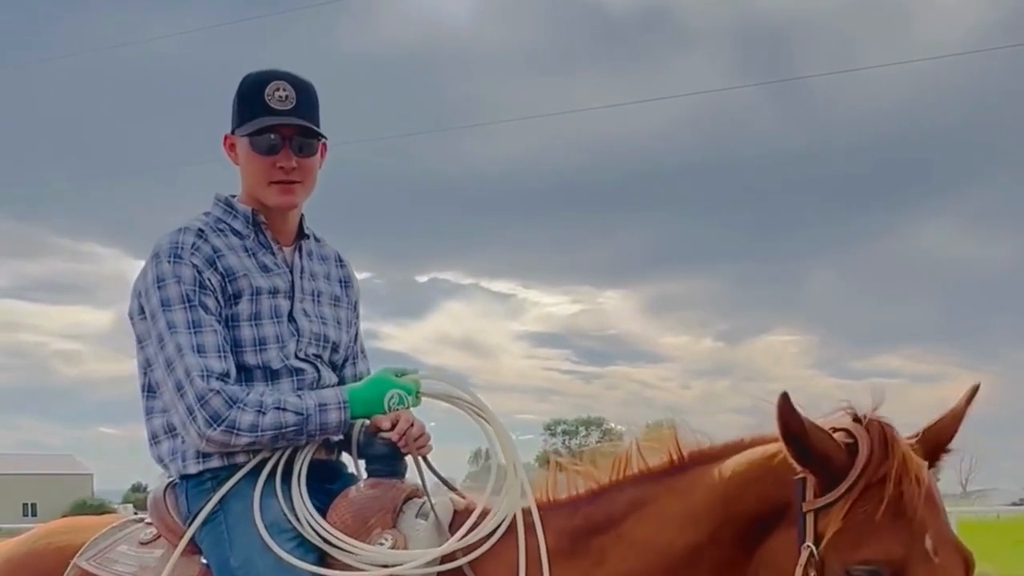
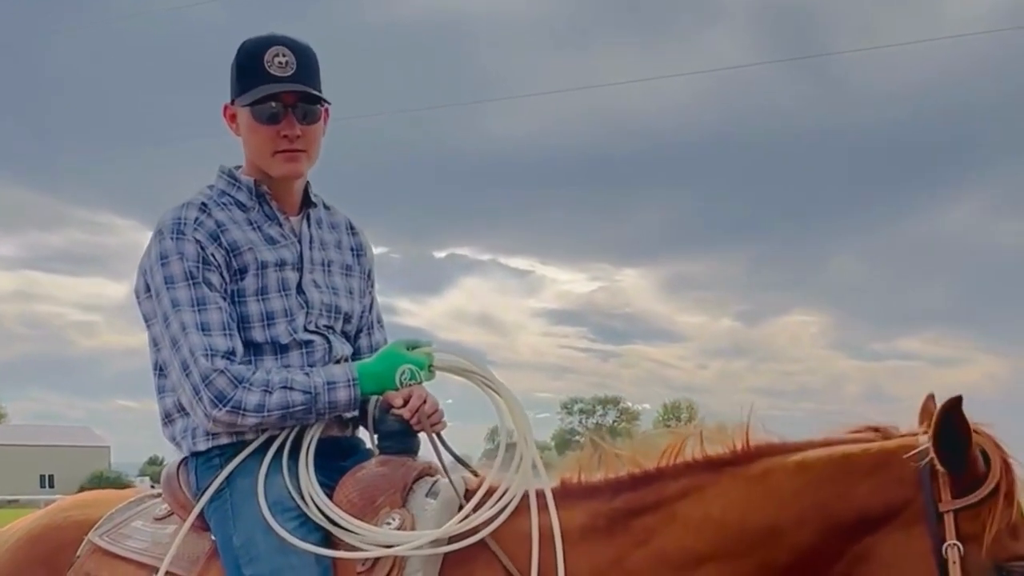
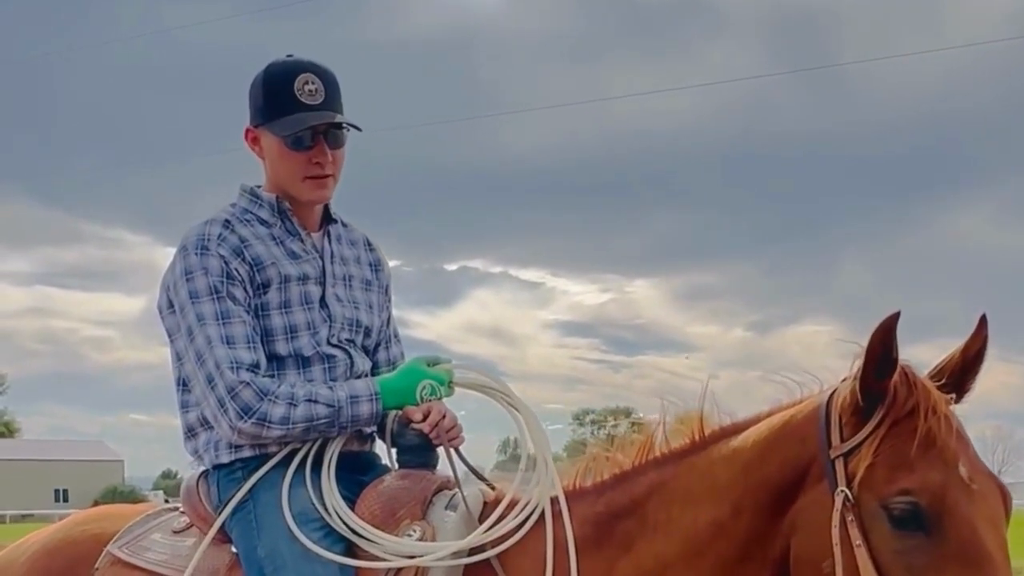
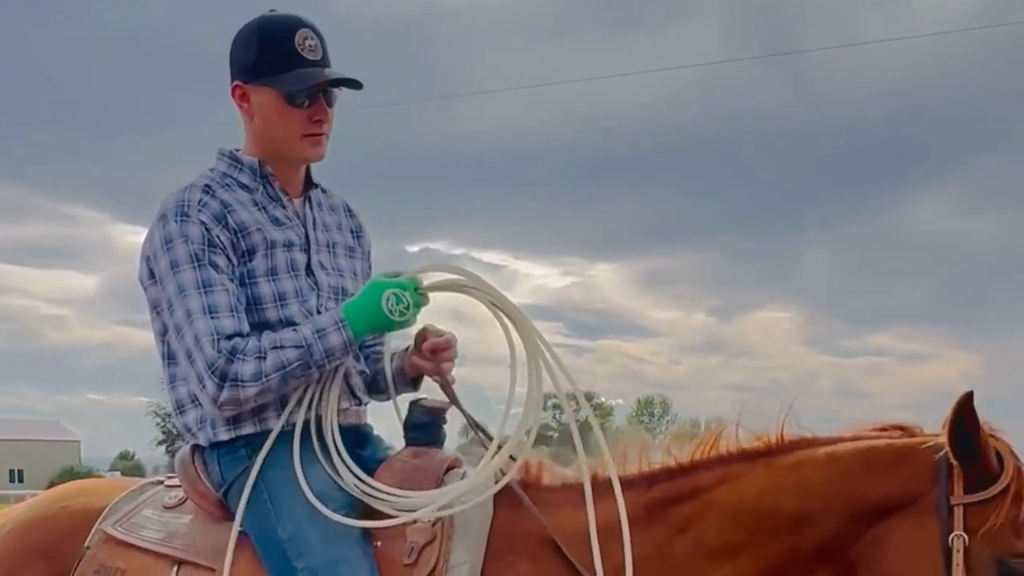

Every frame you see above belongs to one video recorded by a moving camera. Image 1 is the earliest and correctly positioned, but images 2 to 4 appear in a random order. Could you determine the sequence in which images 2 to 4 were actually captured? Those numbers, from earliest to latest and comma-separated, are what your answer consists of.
3, 2, 4
